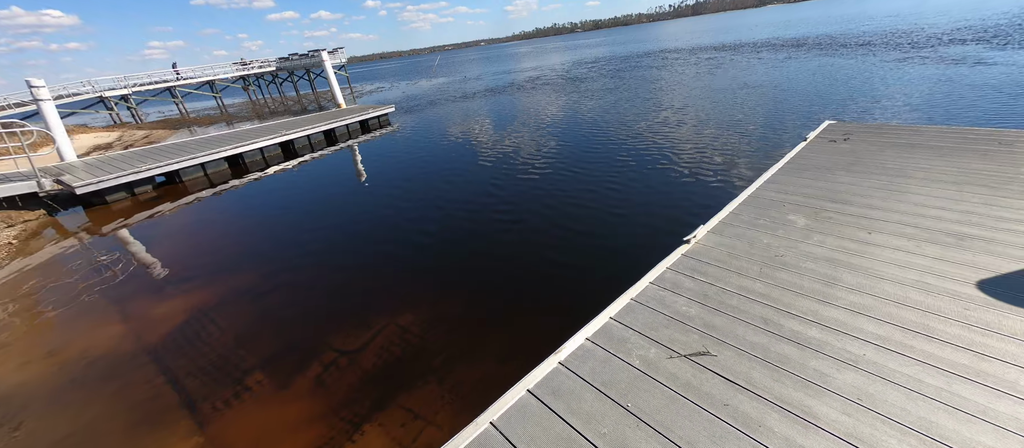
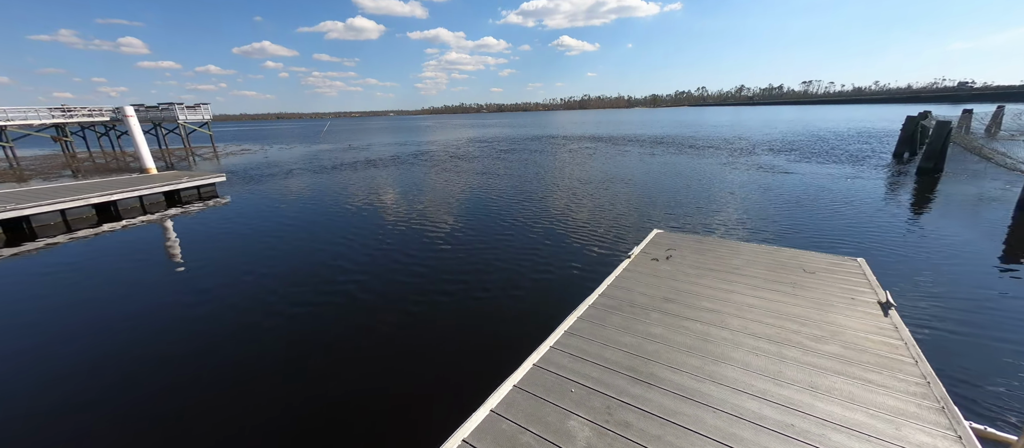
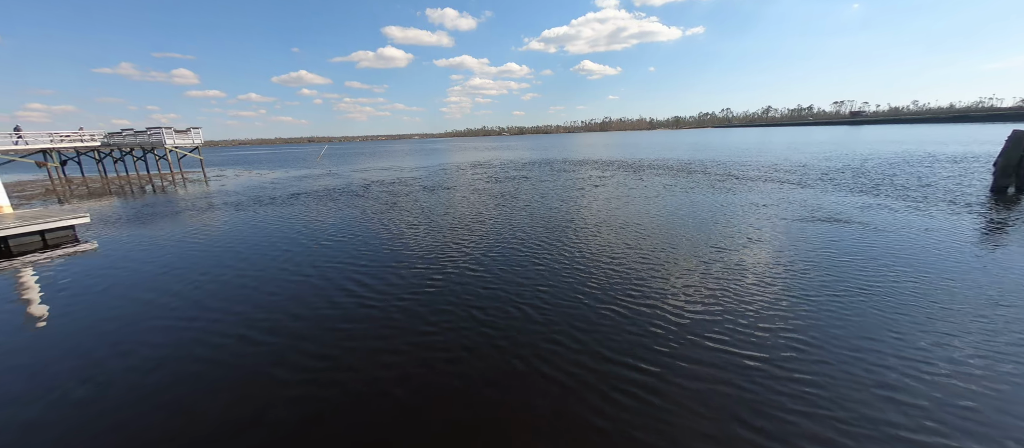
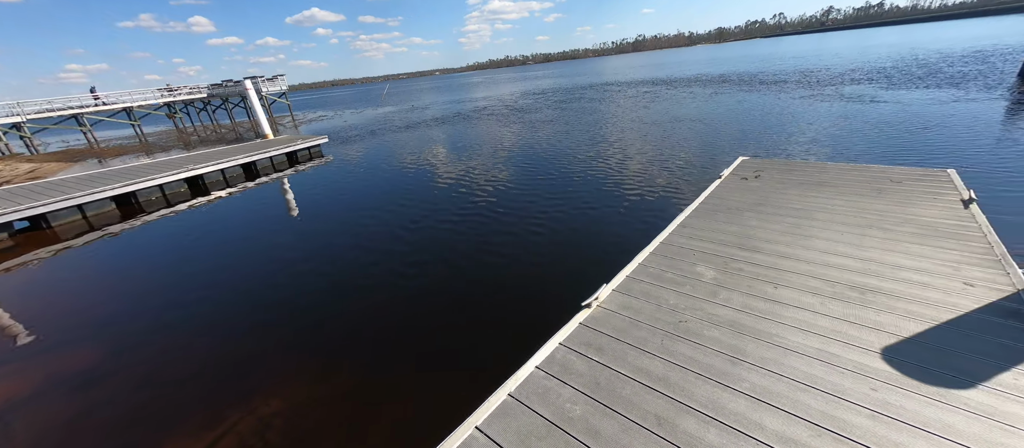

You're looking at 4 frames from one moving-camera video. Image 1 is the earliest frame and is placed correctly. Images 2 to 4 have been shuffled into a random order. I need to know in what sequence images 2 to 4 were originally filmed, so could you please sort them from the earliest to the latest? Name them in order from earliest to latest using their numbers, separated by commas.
4, 2, 3
